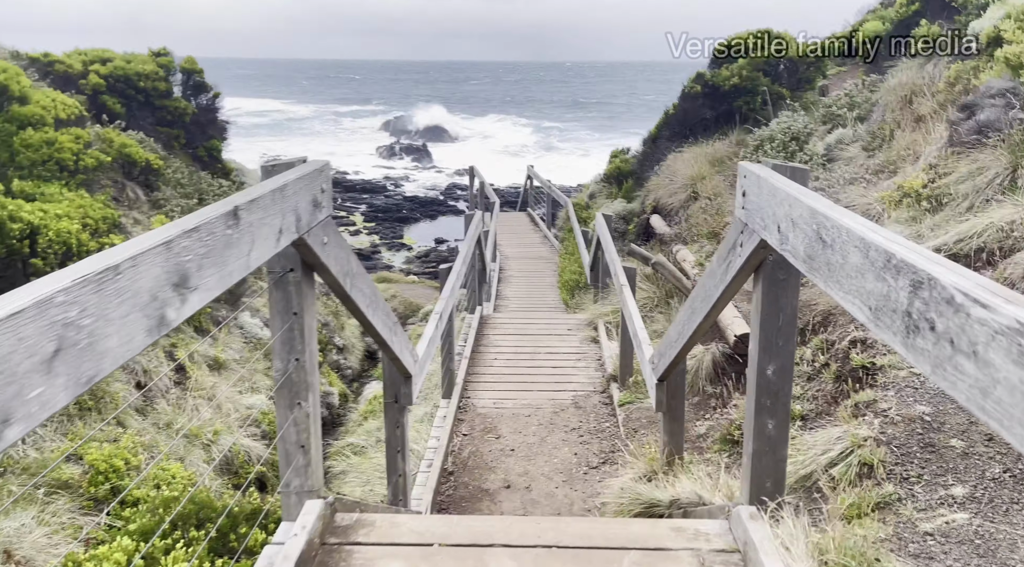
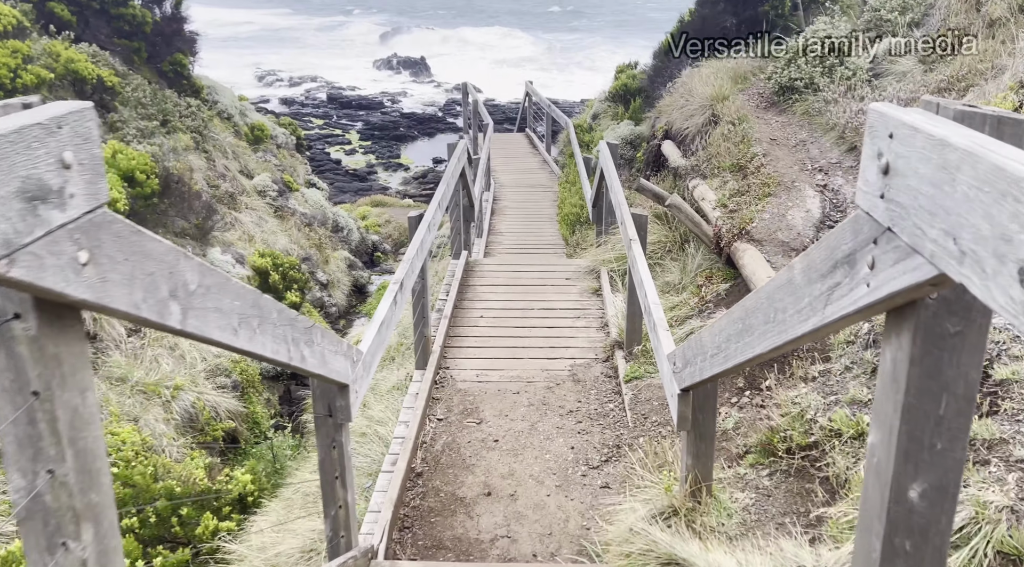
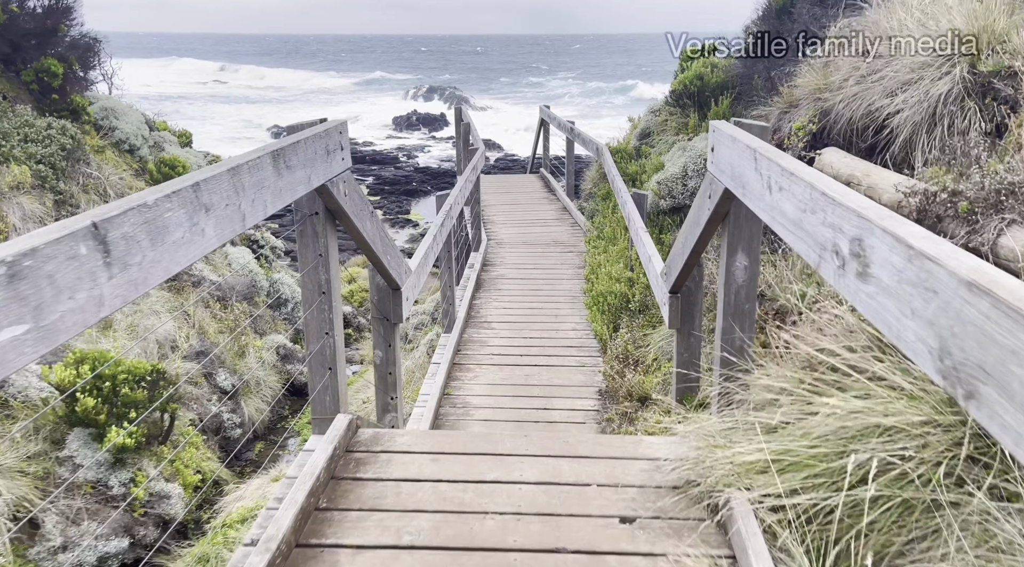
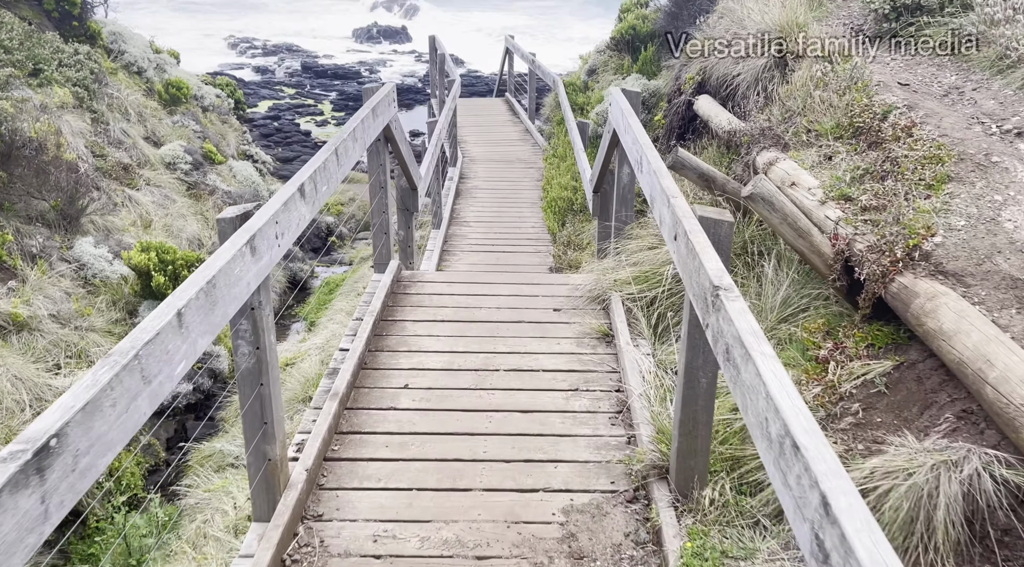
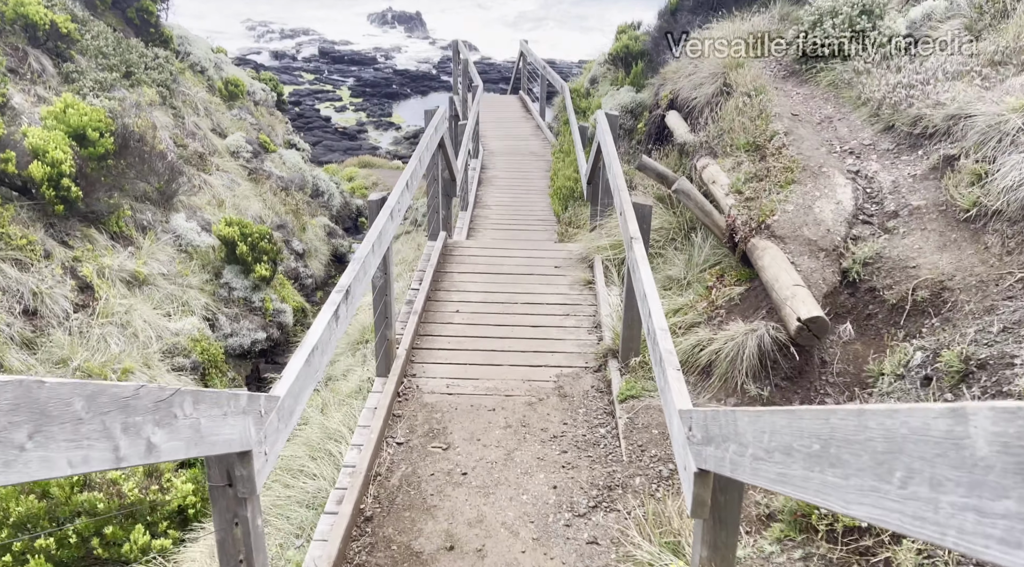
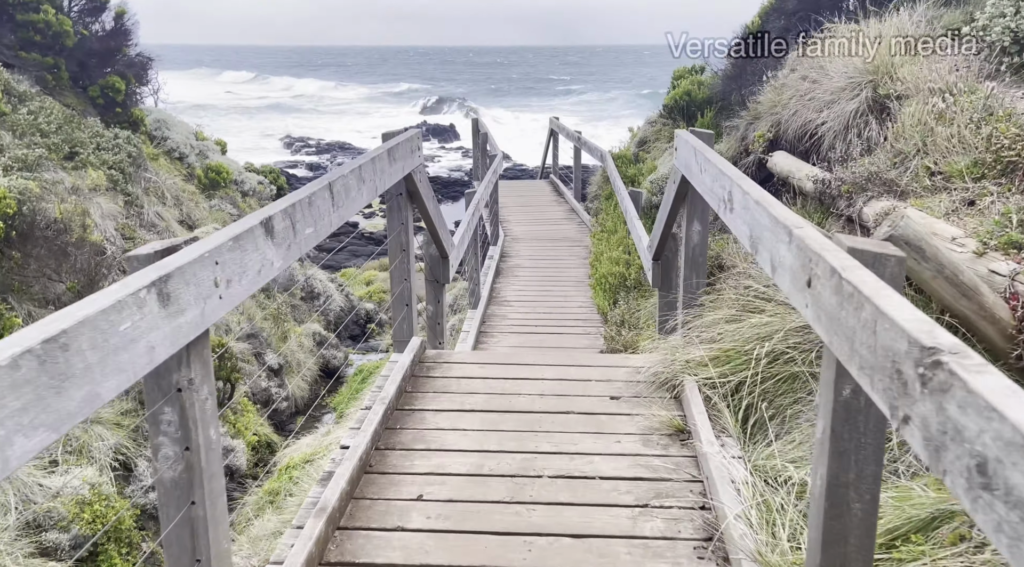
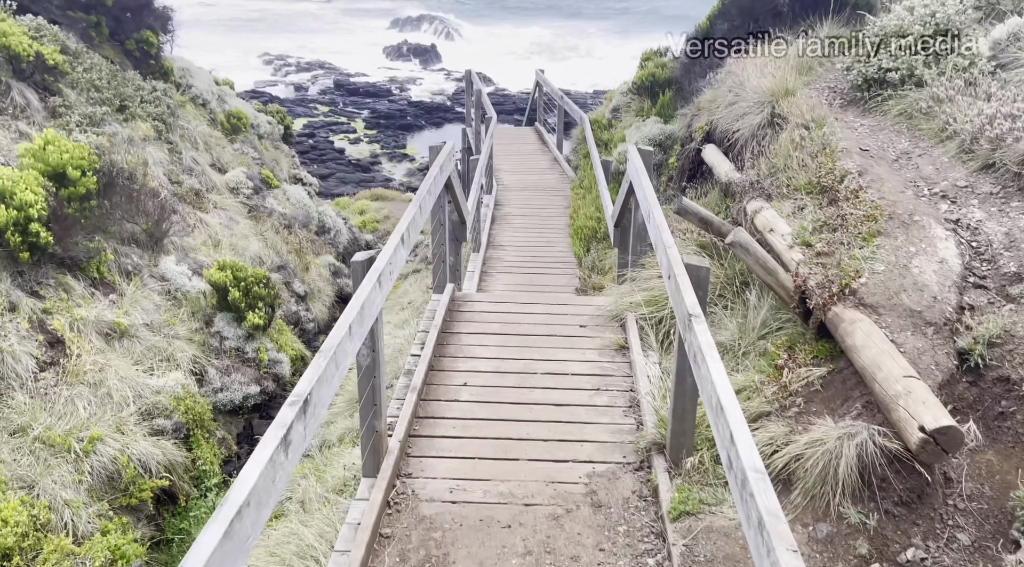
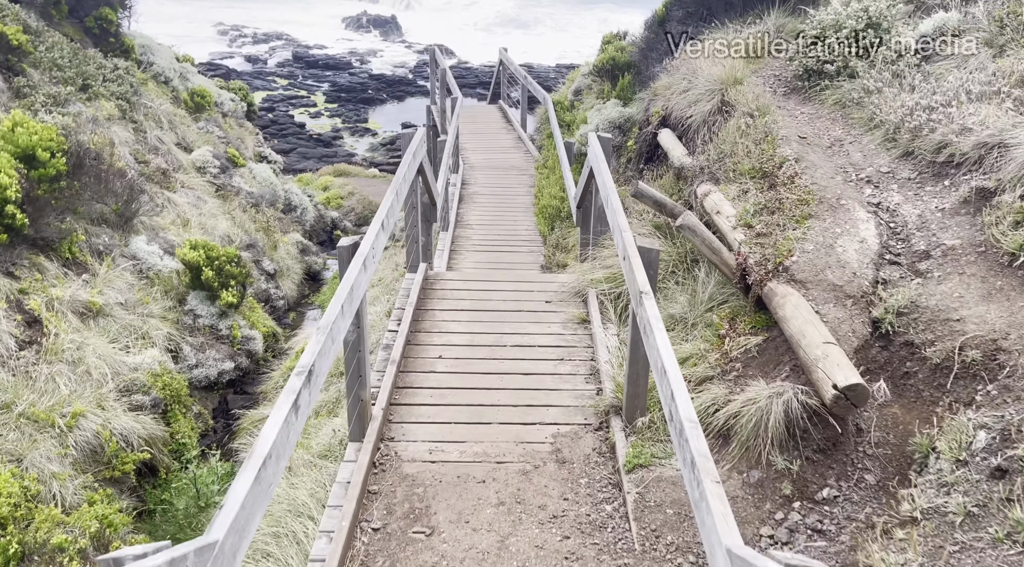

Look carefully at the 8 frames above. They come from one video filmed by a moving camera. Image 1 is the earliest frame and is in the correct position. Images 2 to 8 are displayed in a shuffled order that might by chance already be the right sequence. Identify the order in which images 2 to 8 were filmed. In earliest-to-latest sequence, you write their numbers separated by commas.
2, 5, 8, 7, 4, 6, 3
